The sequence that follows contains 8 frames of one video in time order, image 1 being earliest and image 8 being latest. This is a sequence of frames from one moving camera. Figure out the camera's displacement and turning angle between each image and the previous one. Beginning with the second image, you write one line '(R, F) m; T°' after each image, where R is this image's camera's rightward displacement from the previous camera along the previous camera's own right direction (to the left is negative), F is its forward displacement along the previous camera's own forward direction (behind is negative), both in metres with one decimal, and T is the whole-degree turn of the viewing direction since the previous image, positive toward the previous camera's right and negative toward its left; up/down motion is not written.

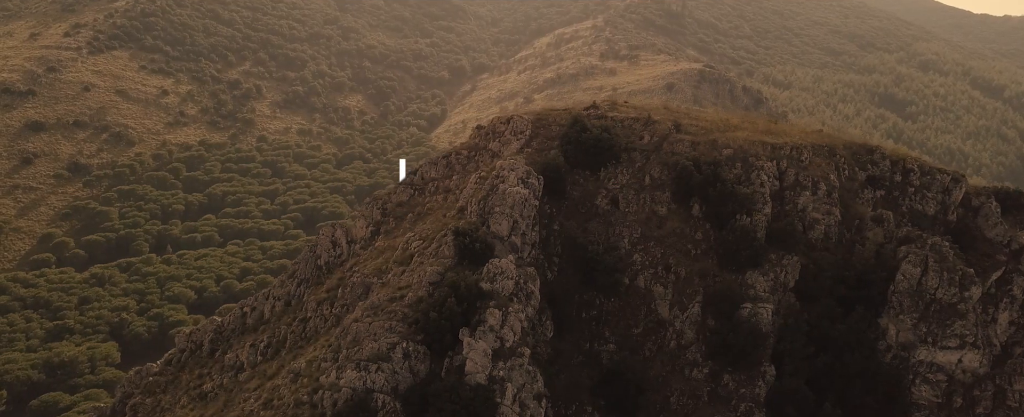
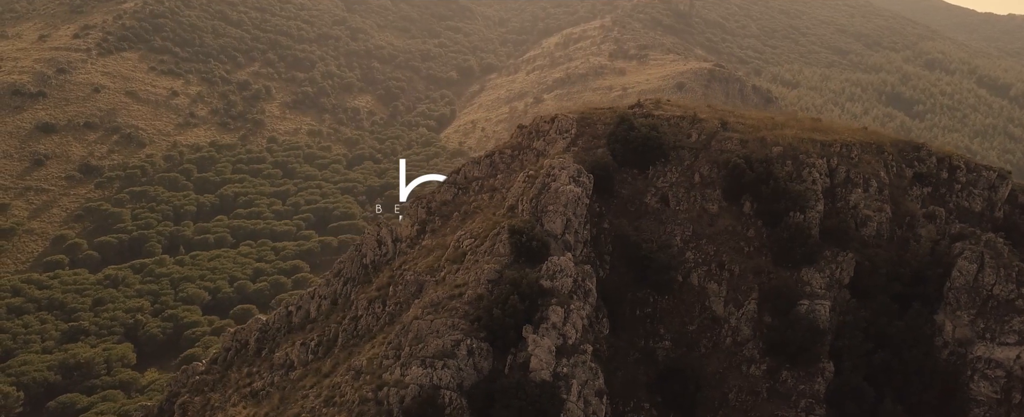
(-1.0, -0.1) m; 0°
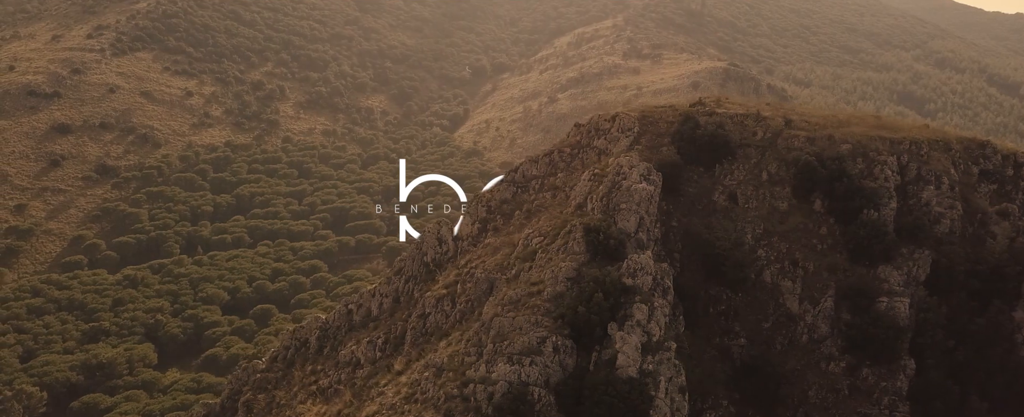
(-1.3, 0.0) m; 0°
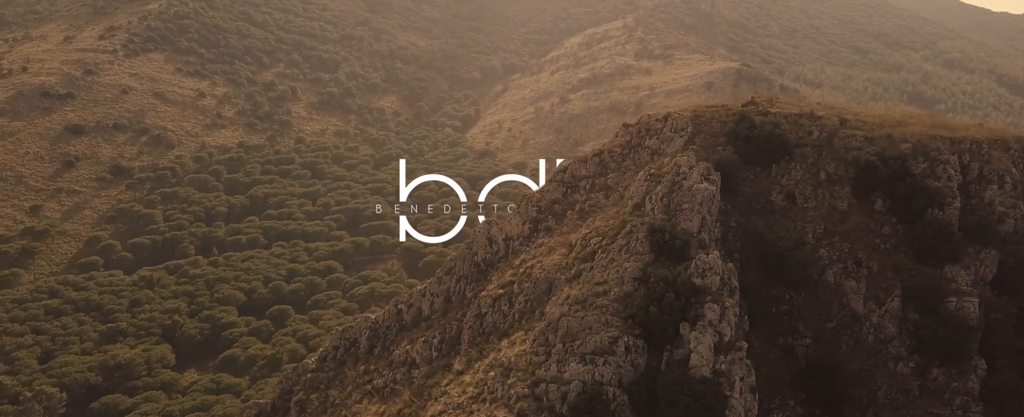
(-1.1, 0.0) m; 0°
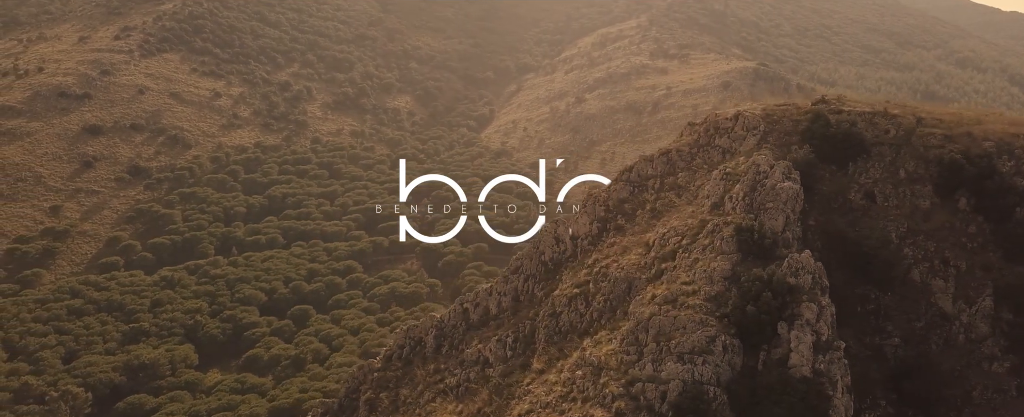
(-1.5, +0.1) m; 0°
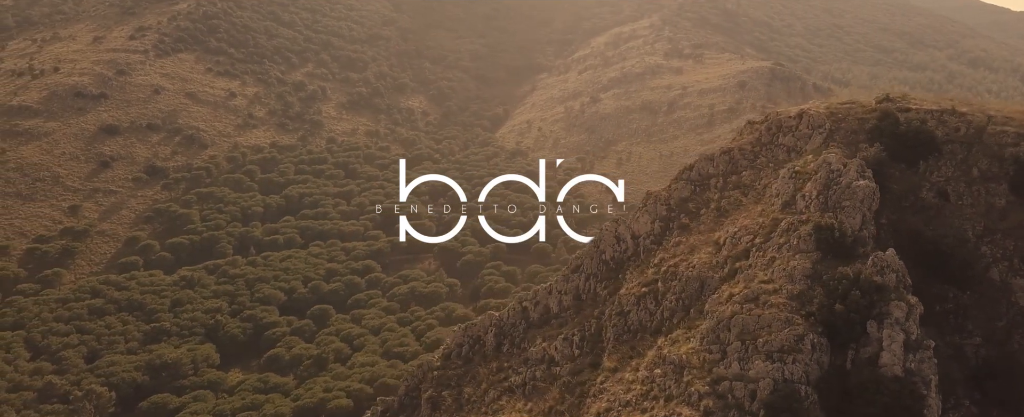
(-1.3, +0.1) m; 0°
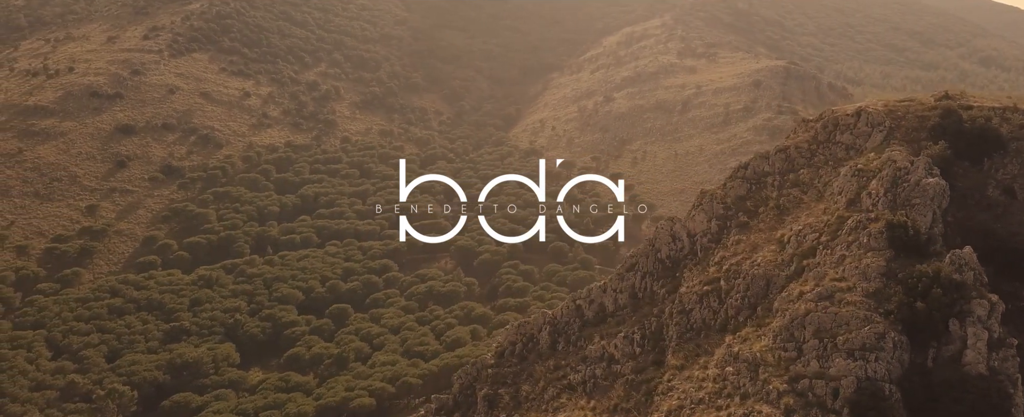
(-1.2, 0.0) m; 0°
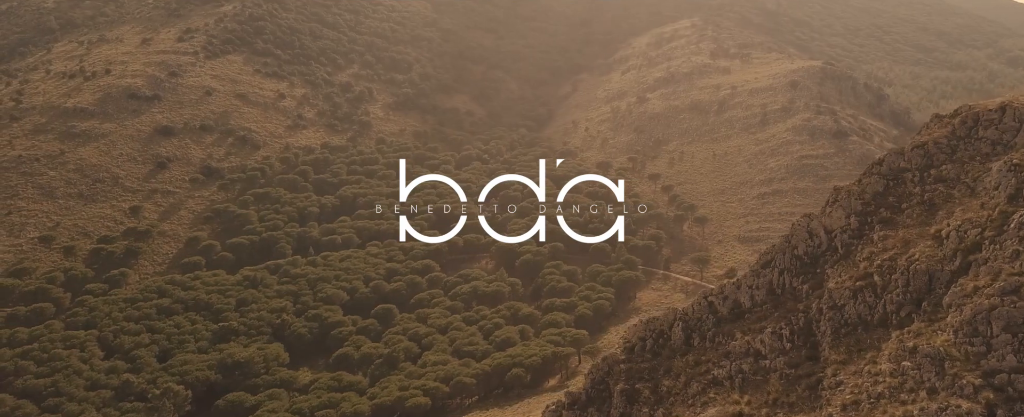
(-3.0, 0.0) m; -1°
